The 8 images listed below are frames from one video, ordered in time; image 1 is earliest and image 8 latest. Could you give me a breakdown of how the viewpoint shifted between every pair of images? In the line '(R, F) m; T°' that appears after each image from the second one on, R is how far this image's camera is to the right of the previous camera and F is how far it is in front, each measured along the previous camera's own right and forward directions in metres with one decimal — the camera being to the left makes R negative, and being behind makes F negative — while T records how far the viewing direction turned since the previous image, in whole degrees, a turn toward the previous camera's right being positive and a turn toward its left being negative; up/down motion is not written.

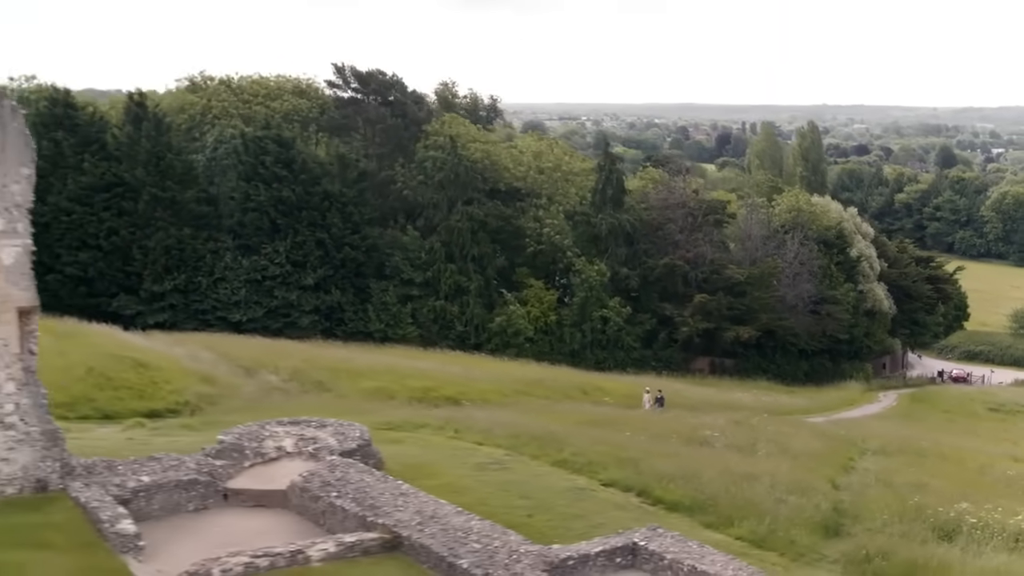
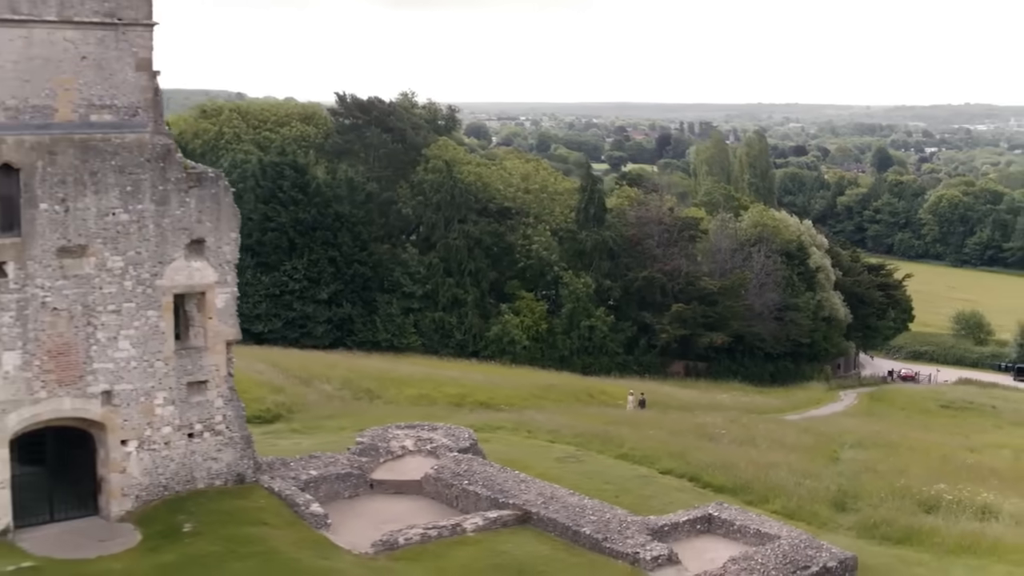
(-2.0, -4.2) m; +2°
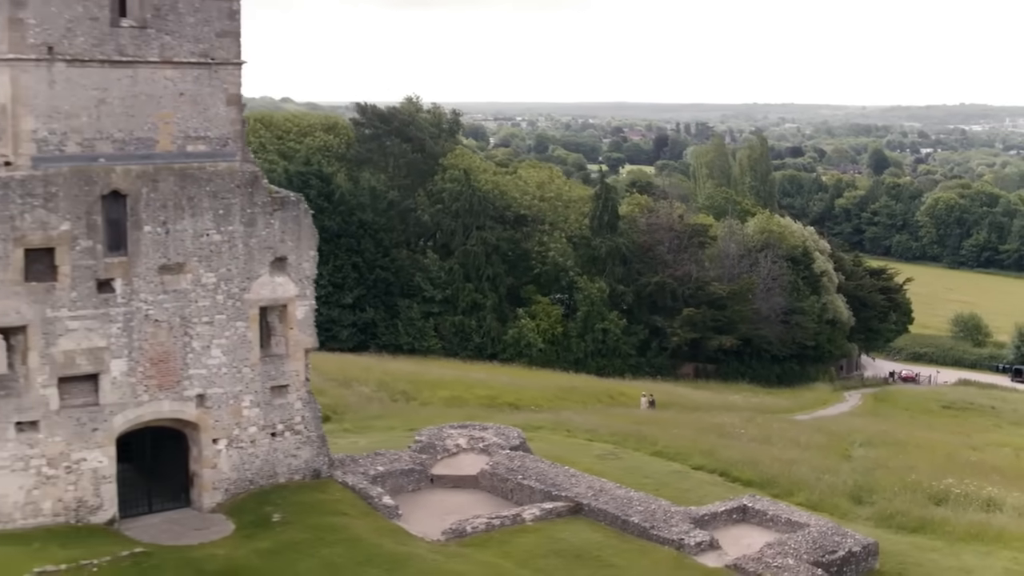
(-0.8, -1.9) m; 0°
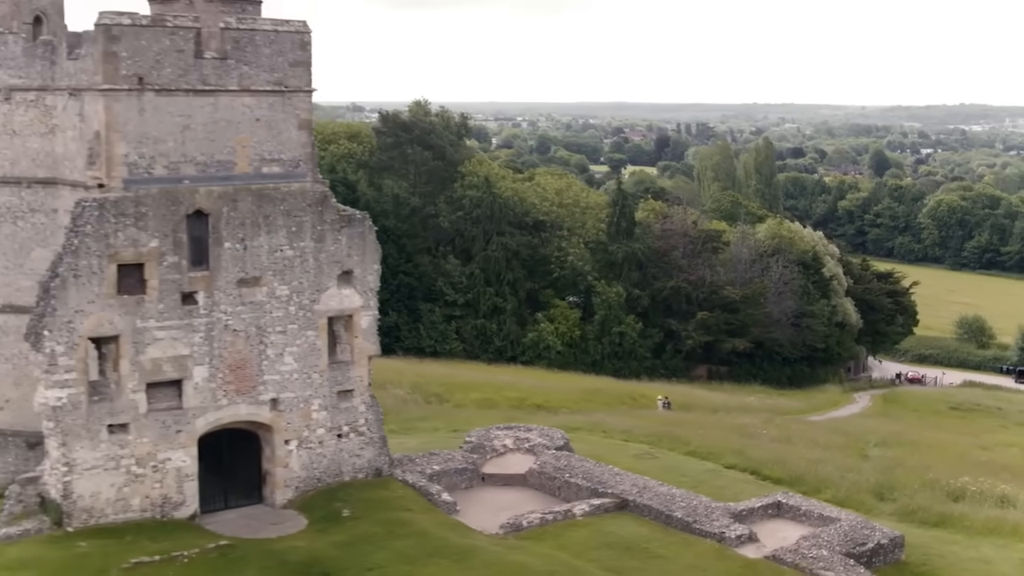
(-0.7, -1.5) m; 0°
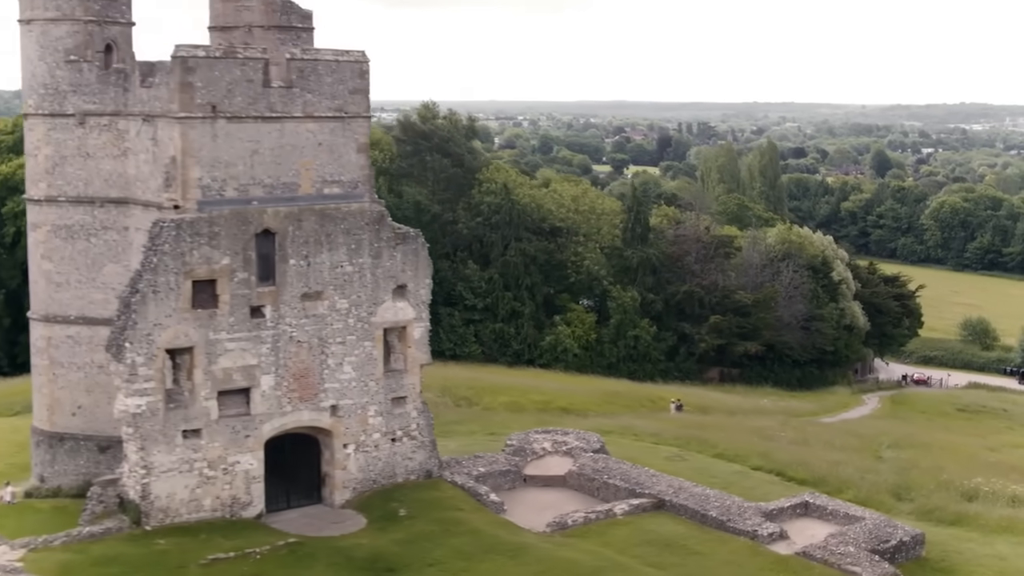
(-0.7, -1.4) m; 0°
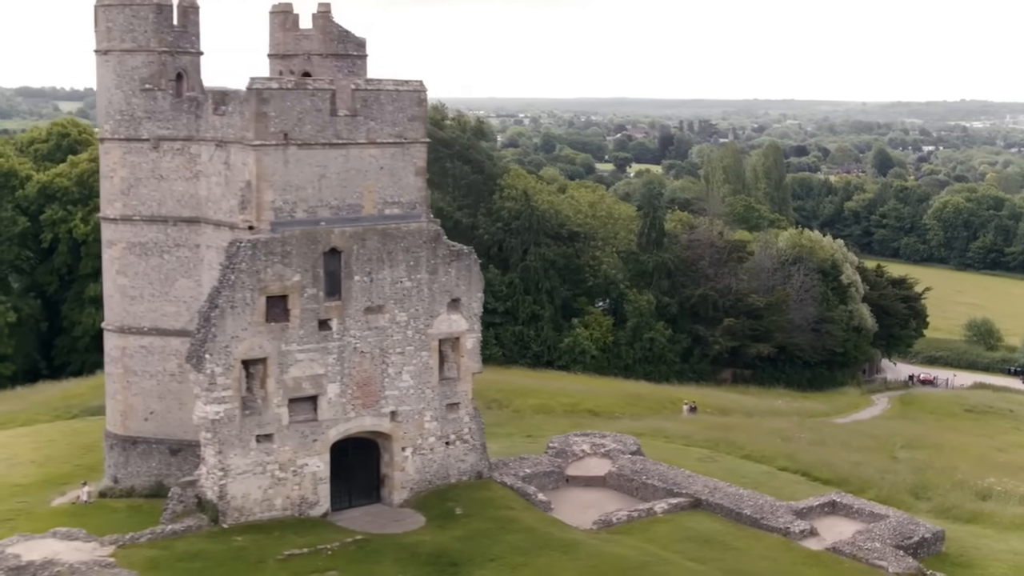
(-0.8, -1.6) m; 0°
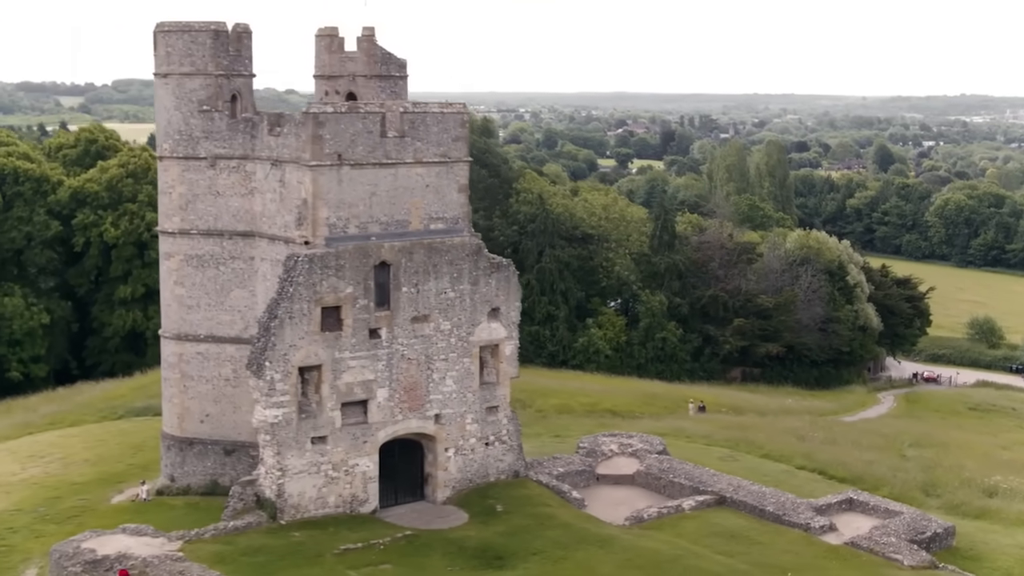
(-0.6, -1.5) m; 0°
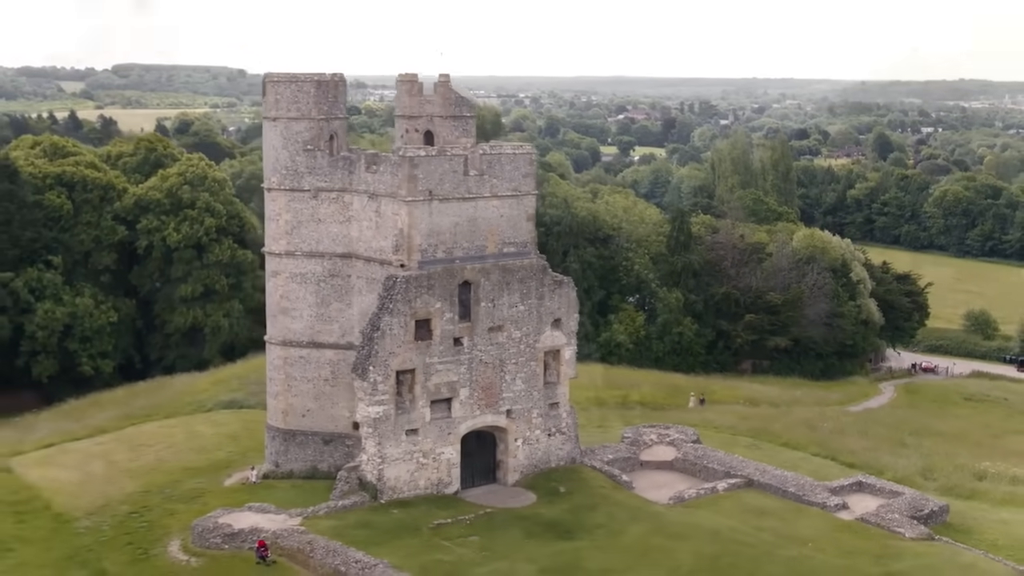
(-1.3, -4.3) m; 0°
